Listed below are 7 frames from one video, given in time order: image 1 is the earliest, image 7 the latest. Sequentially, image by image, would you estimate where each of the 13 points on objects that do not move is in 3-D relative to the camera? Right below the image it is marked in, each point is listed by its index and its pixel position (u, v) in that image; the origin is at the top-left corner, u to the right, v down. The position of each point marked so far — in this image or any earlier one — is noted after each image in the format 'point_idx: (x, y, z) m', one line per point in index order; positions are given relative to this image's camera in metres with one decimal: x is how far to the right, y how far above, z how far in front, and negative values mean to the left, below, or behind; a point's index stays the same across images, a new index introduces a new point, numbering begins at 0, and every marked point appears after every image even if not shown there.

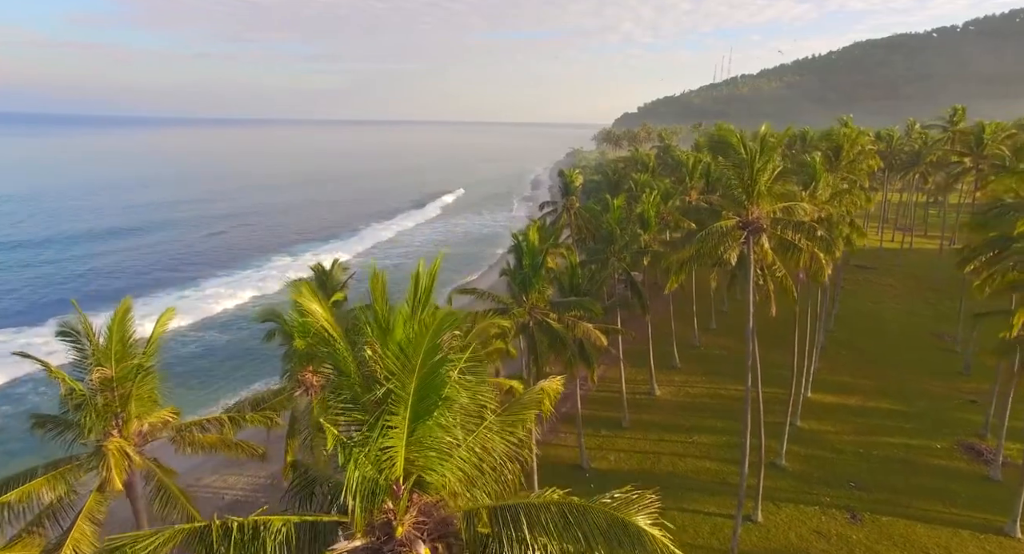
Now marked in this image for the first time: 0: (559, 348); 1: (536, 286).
0: (+1.3, -2.0, +17.7) m
1: (+0.7, -0.3, +18.0) m
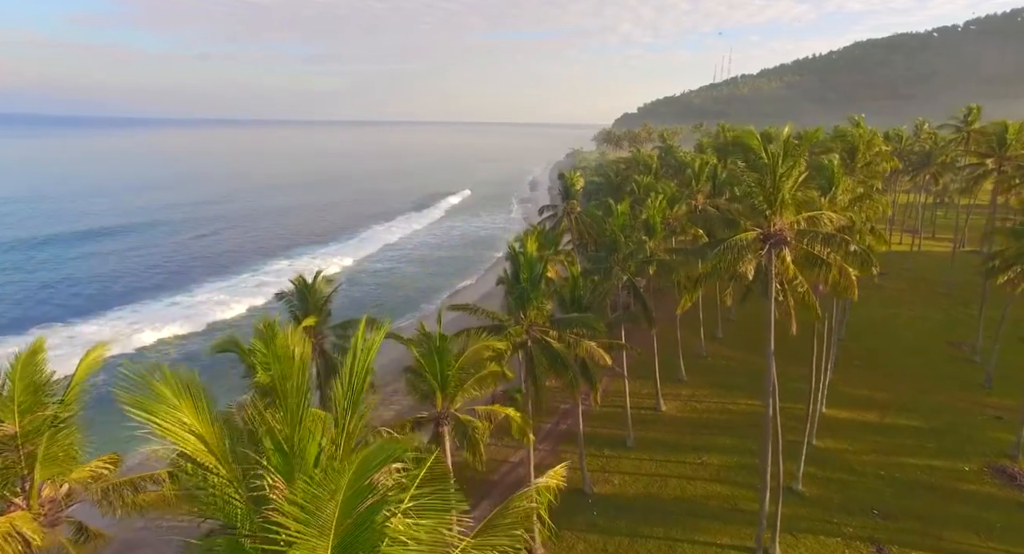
0: (+1.2, -2.3, +16.3) m
1: (+0.6, -0.7, +16.5) m
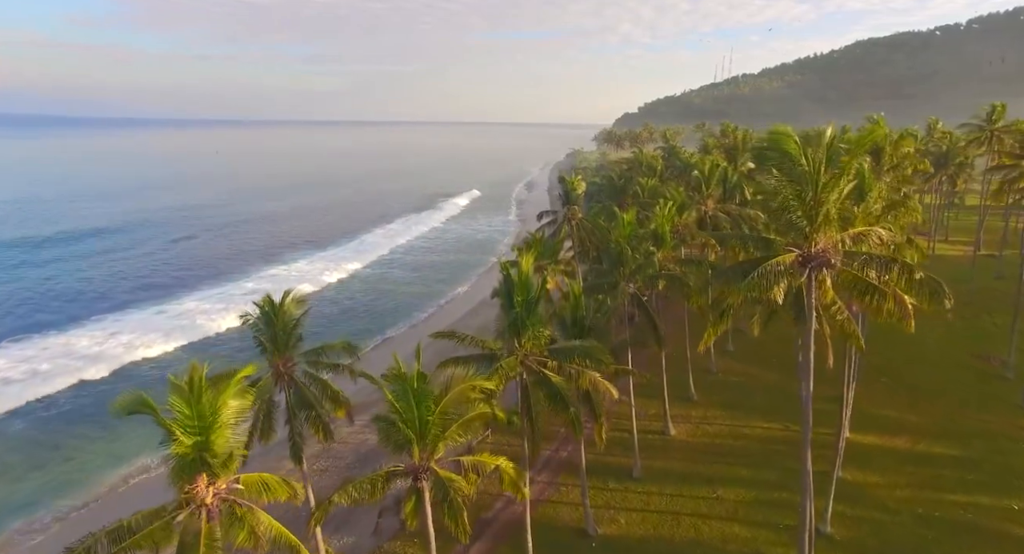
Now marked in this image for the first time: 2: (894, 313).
0: (+1.1, -2.8, +14.2) m
1: (+0.4, -1.2, +14.4) m
2: (+7.0, -0.7, +11.7) m
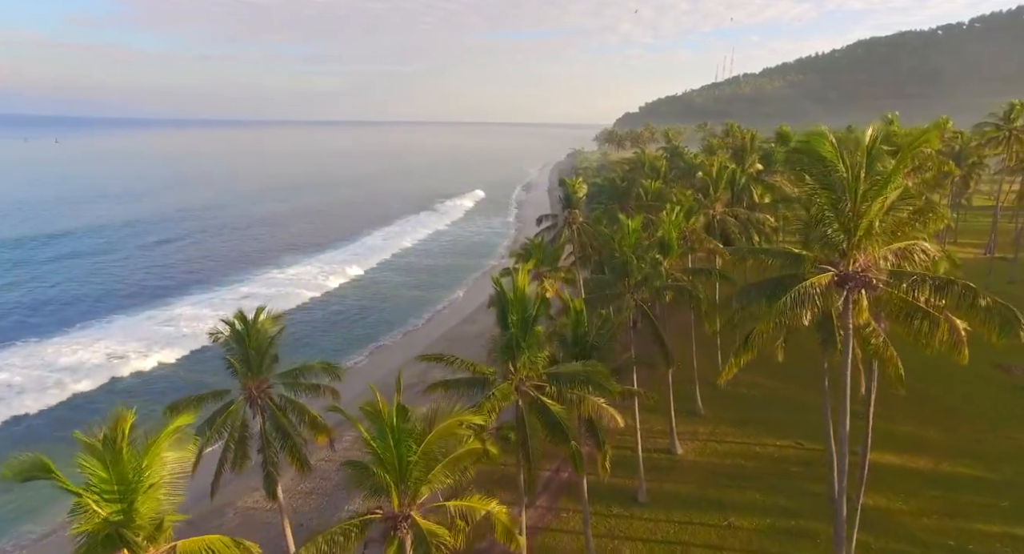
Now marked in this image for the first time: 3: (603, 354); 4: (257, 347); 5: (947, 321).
0: (+0.9, -3.2, +12.7) m
1: (+0.3, -1.5, +13.0) m
2: (+6.9, -1.0, +10.3) m
3: (+2.2, -1.9, +16.0) m
4: (-5.9, -1.6, +14.9) m
5: (+6.6, -0.6, +9.9) m
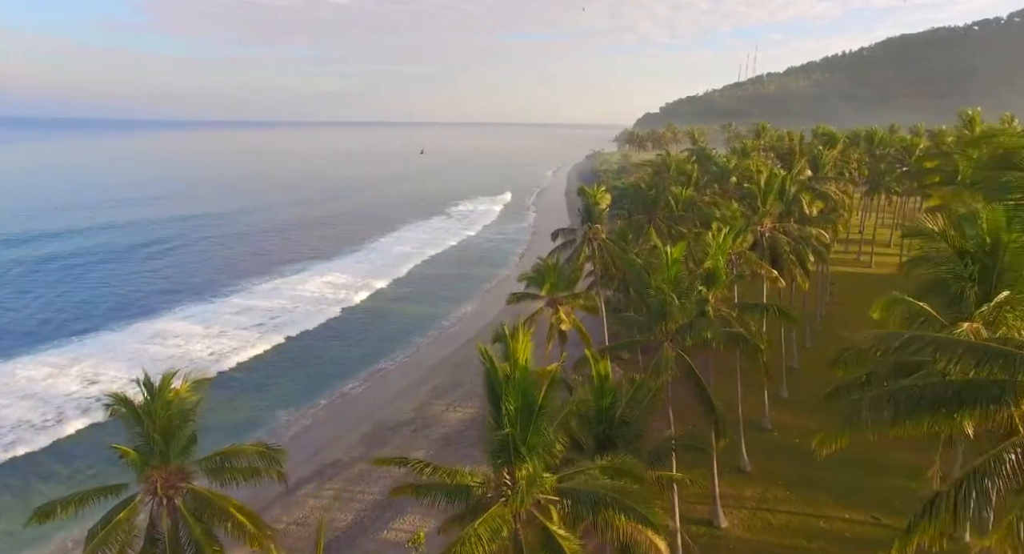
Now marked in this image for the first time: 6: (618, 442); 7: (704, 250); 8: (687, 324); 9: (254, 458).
0: (+0.9, -4.1, +8.6) m
1: (+0.3, -2.5, +8.9) m
2: (+6.7, -2.0, +6.0) m
3: (+2.3, -2.9, +11.8) m
4: (-5.9, -2.5, +11.0) m
5: (+6.4, -1.6, +5.6) m
6: (+2.0, -3.1, +12.0) m
7: (+5.3, +0.8, +17.8) m
8: (+3.9, -1.0, +14.6) m
9: (-4.7, -3.3, +11.9) m
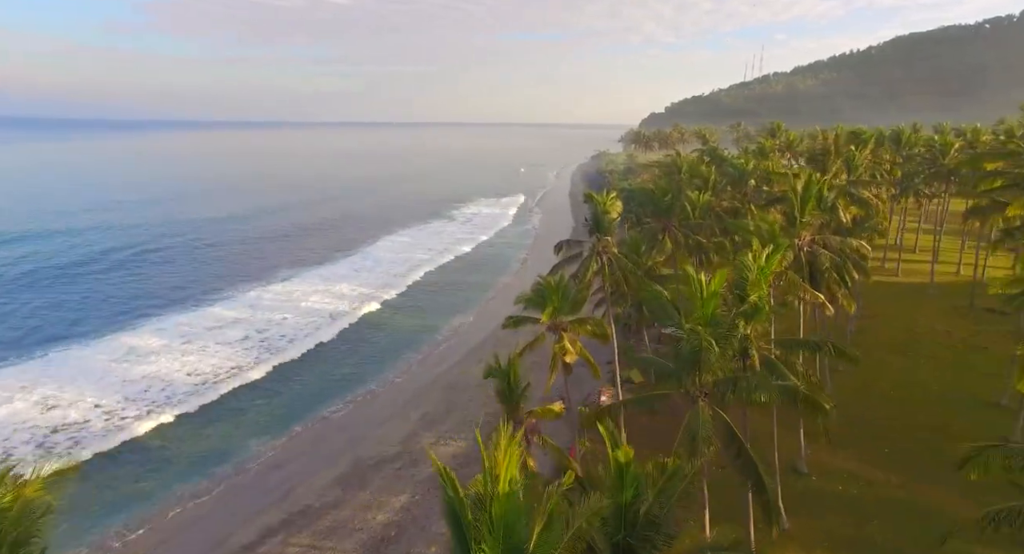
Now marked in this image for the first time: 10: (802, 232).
0: (+0.6, -4.8, +5.3) m
1: (0.0, -3.1, +5.6) m
2: (+6.5, -2.6, +2.7) m
3: (+2.1, -3.5, +8.5) m
4: (-6.1, -3.2, +7.8) m
5: (+6.2, -2.2, +2.3) m
6: (+1.8, -3.7, +8.7) m
7: (+5.1, +0.1, +14.5) m
8: (+3.8, -1.7, +11.3) m
9: (-4.9, -4.0, +8.7) m
10: (+8.9, +1.6, +20.0) m
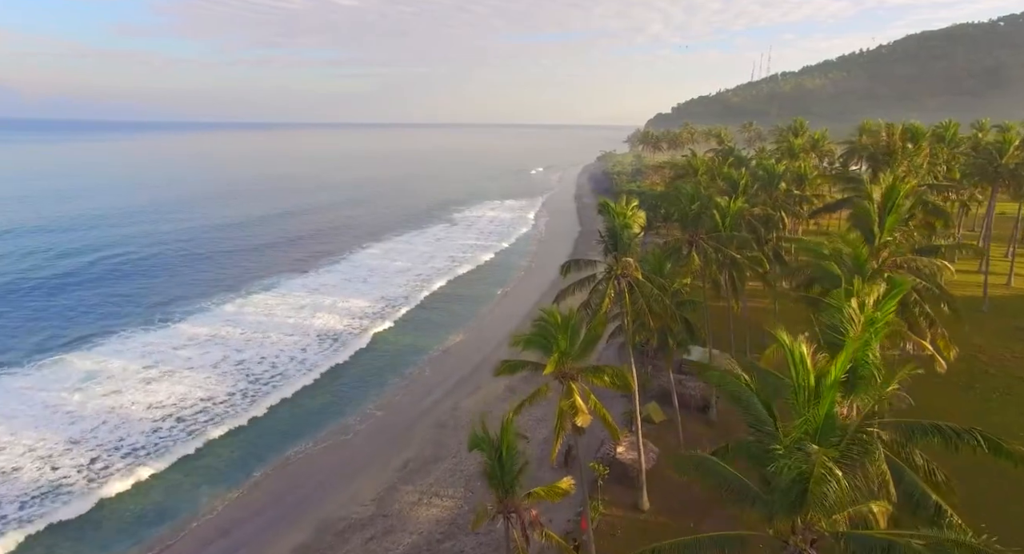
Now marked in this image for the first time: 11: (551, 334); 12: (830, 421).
0: (+0.4, -5.6, +0.8) m
1: (-0.2, -3.9, +1.2) m
2: (+6.2, -3.4, -1.9) m
3: (+1.8, -4.3, +4.0) m
4: (-6.3, -4.0, +3.3) m
5: (+5.9, -3.0, -2.2) m
6: (+1.6, -4.5, +4.2) m
7: (+4.9, -0.7, +10.0) m
8: (+3.6, -2.5, +6.8) m
9: (-5.2, -4.8, +4.3) m
10: (+8.8, +0.7, +15.4) m
11: (+0.9, -1.4, +15.4) m
12: (+4.0, -1.4, +8.5) m
